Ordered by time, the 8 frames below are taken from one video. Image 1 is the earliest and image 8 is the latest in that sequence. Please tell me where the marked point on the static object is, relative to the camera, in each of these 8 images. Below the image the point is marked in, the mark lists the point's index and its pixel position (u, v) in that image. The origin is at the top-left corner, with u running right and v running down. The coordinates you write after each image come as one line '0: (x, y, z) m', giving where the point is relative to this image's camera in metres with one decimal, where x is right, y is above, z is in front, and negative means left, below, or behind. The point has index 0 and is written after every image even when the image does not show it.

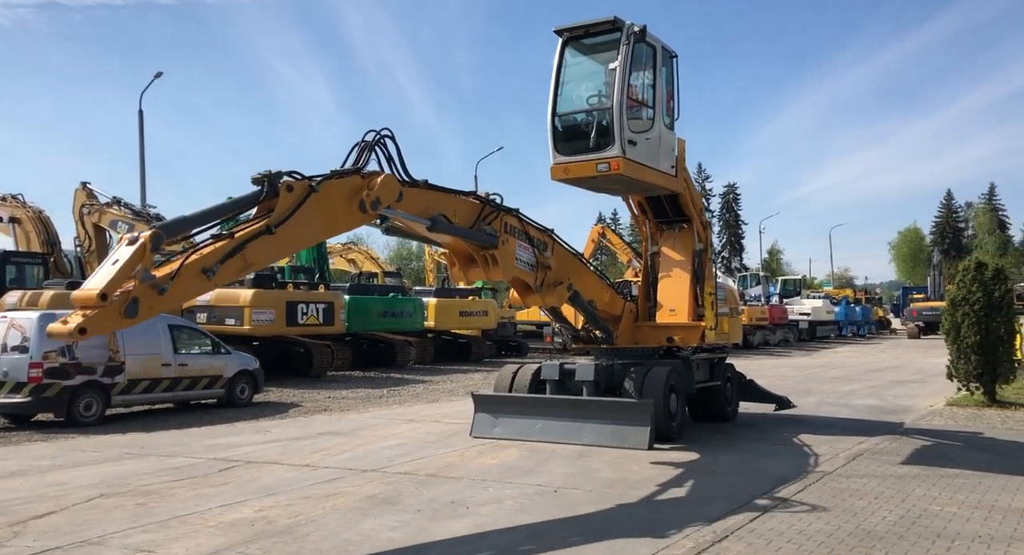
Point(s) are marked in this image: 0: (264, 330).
0: (-5.2, -1.1, +18.3) m
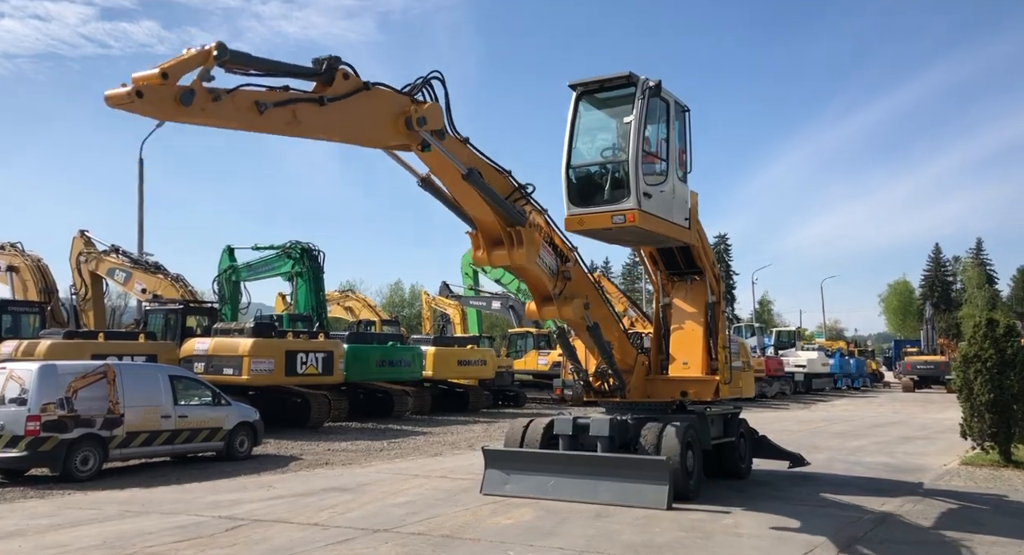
0: (-5.1, -2.1, +18.1) m
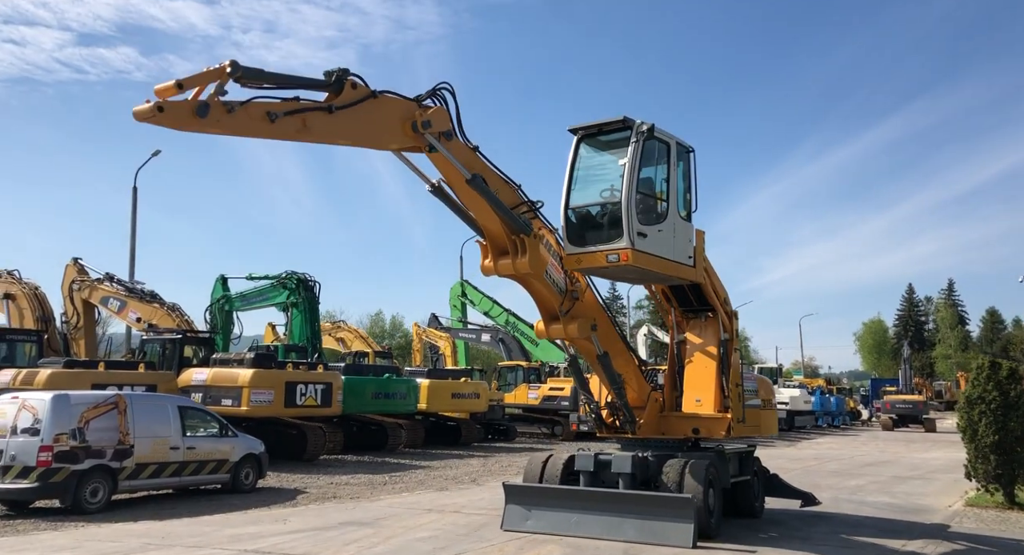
0: (-5.1, -2.7, +17.9) m
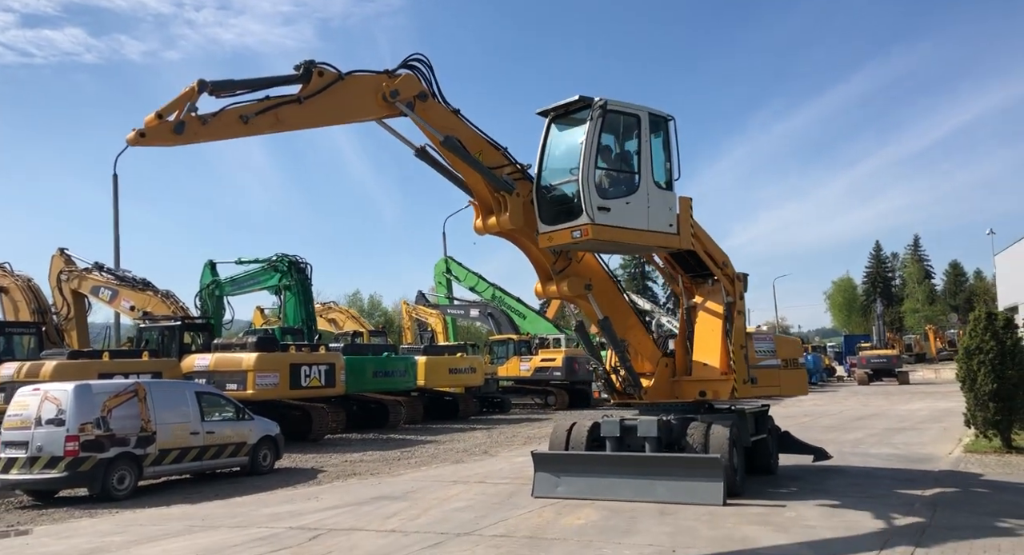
0: (-5.0, -2.4, +18.0) m
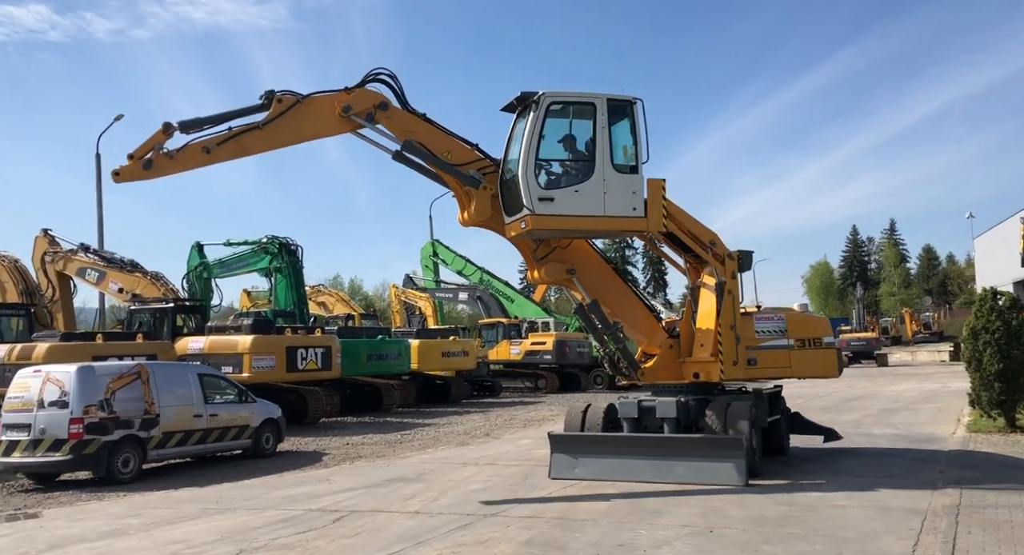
0: (-5.0, -2.0, +17.8) m
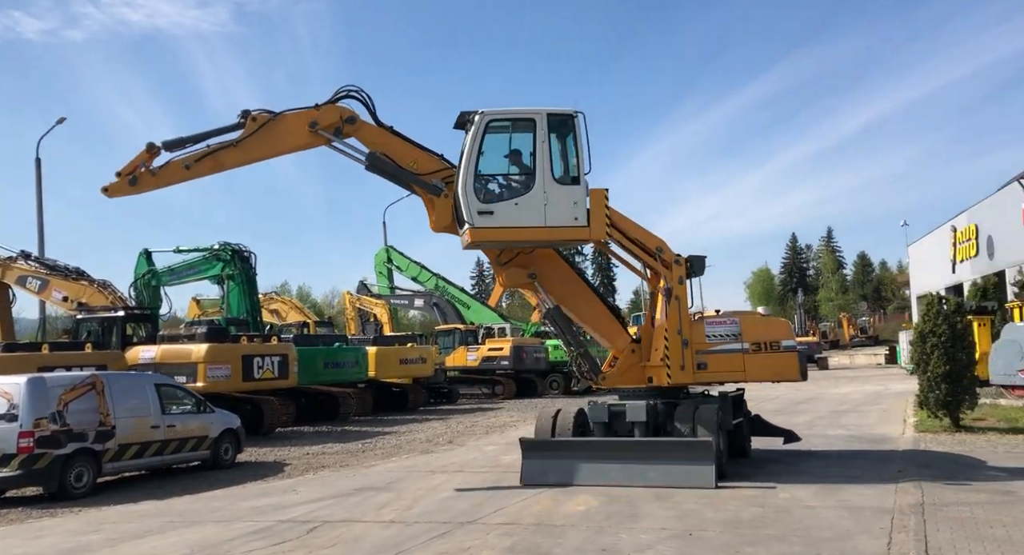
0: (-5.8, -2.1, +17.4) m
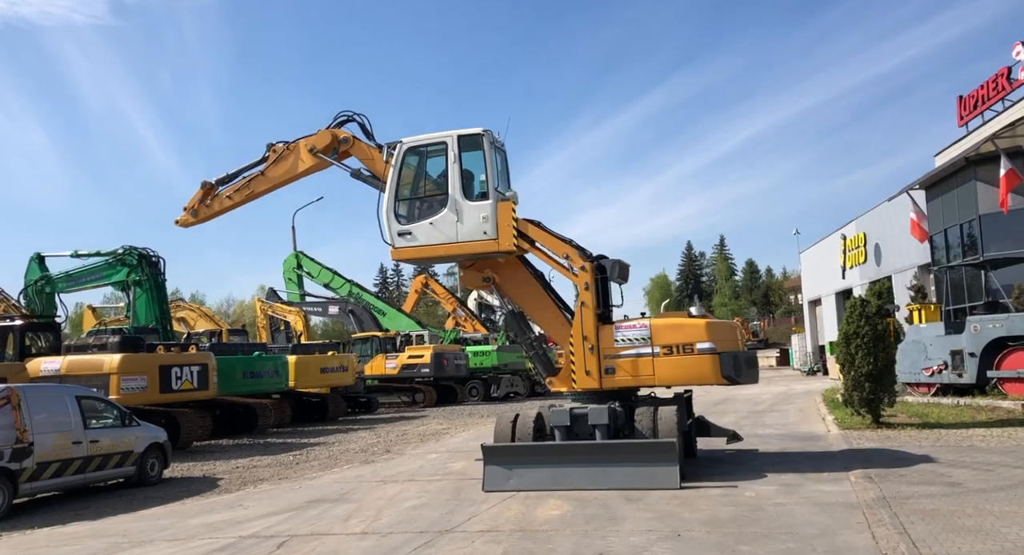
0: (-7.0, -2.3, +16.4) m
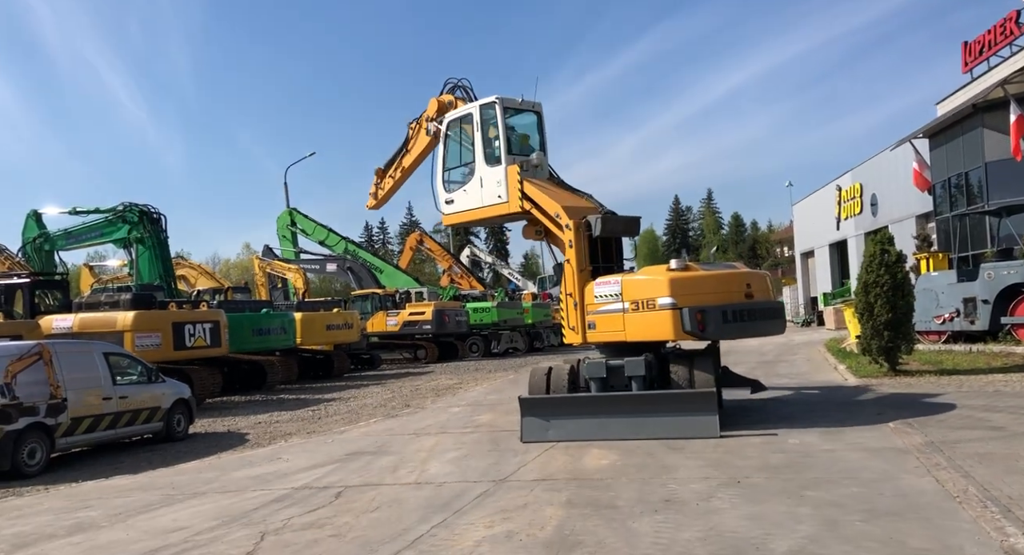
0: (-6.7, -1.4, +16.3) m
